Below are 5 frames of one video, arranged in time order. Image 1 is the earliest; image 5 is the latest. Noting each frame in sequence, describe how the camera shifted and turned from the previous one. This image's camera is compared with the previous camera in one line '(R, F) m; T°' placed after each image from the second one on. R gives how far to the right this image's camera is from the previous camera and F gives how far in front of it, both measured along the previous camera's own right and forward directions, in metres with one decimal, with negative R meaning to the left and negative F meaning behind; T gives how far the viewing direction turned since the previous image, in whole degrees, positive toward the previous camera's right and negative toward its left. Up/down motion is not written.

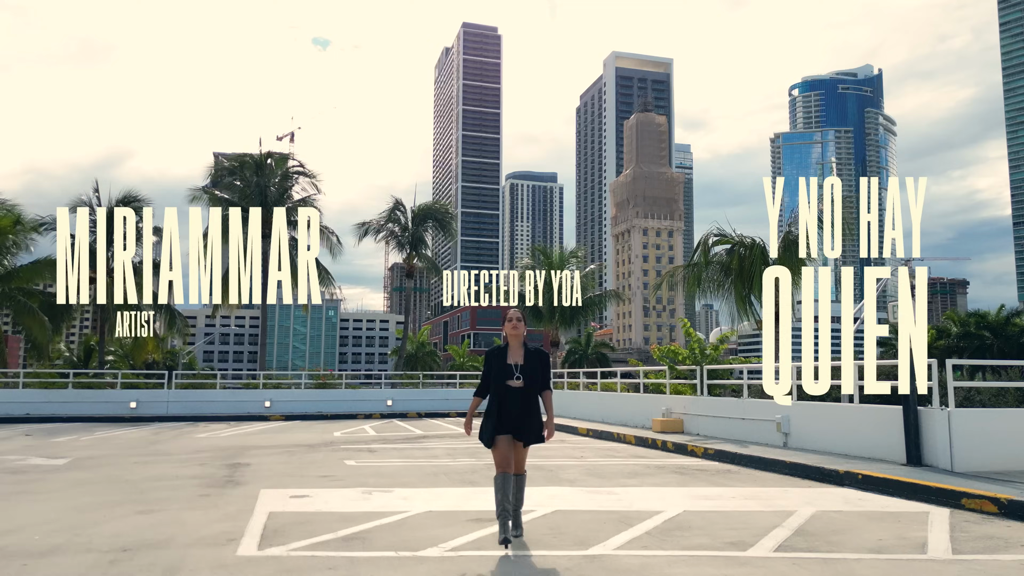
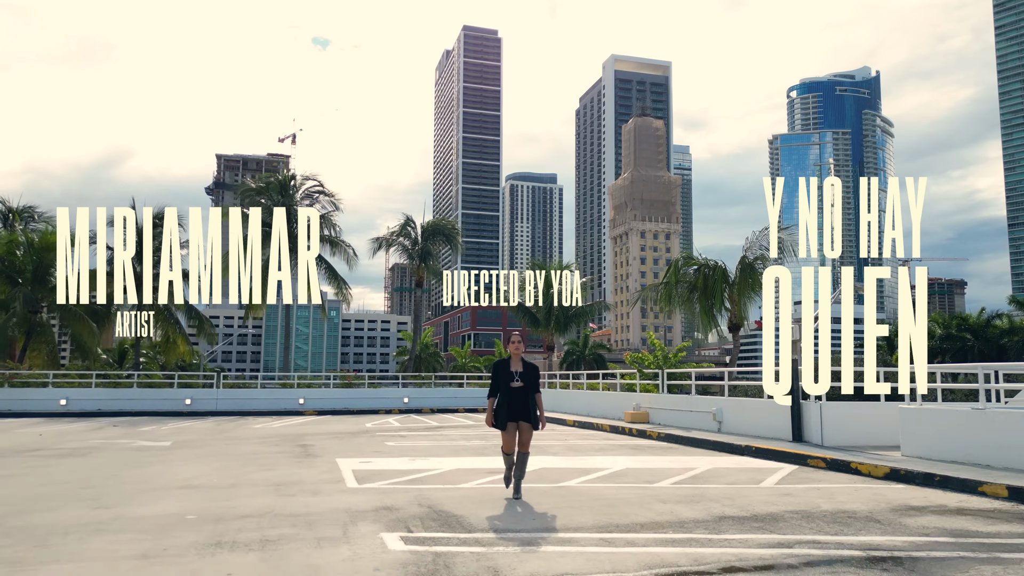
(0.0, -2.1) m; 0°
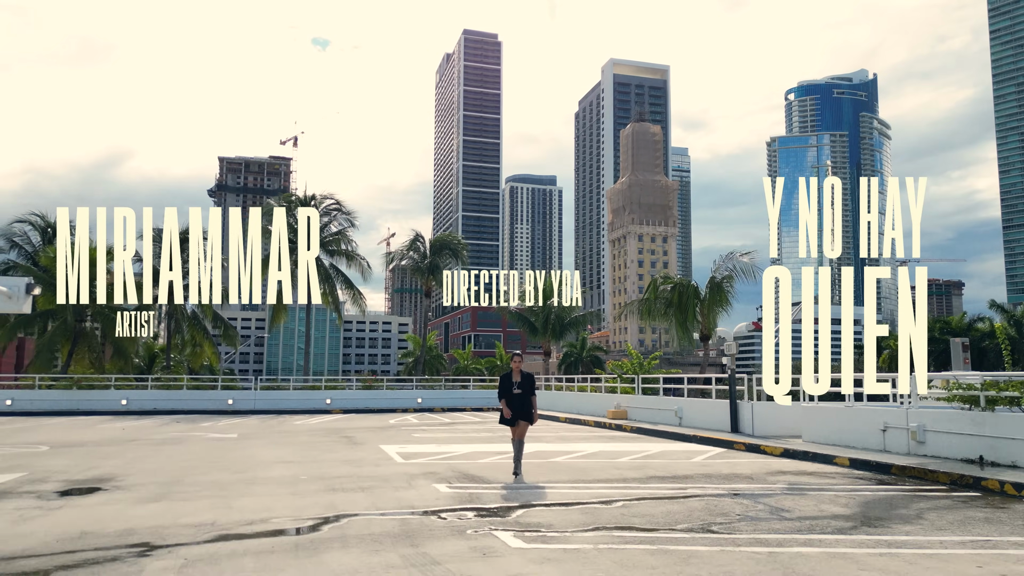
(0.0, -2.1) m; 0°
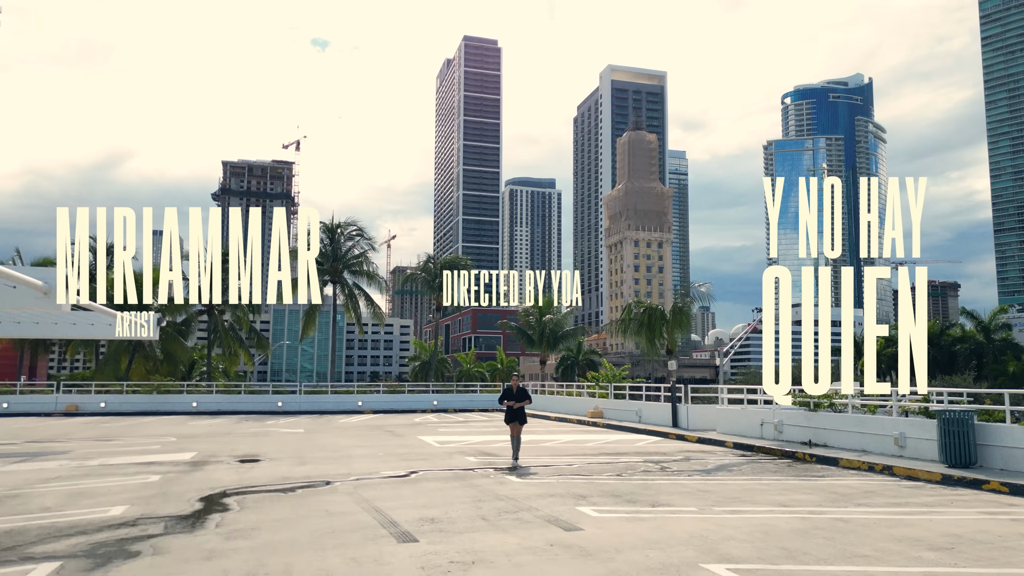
(0.0, -3.6) m; 0°
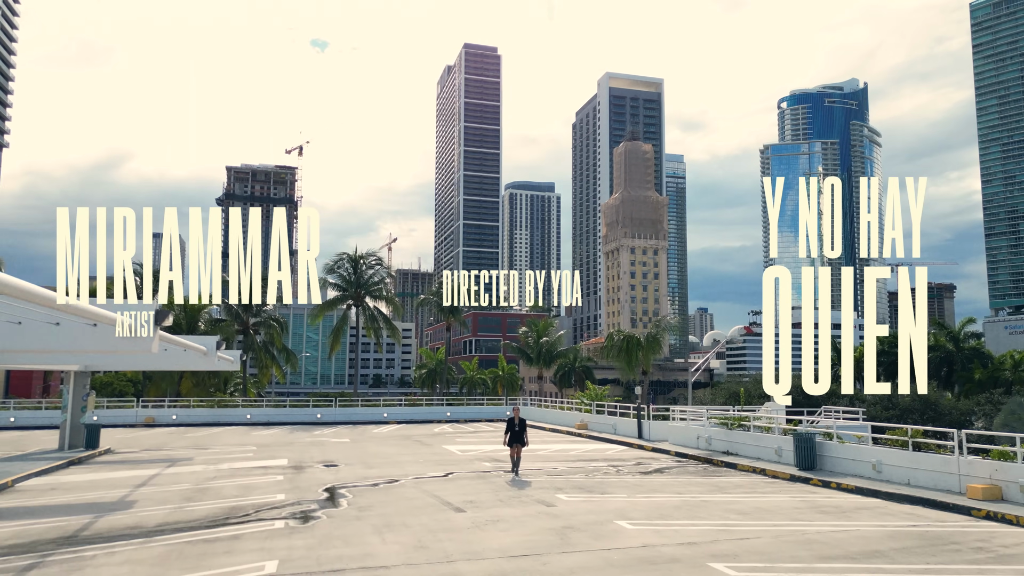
(-0.1, -3.9) m; 0°
